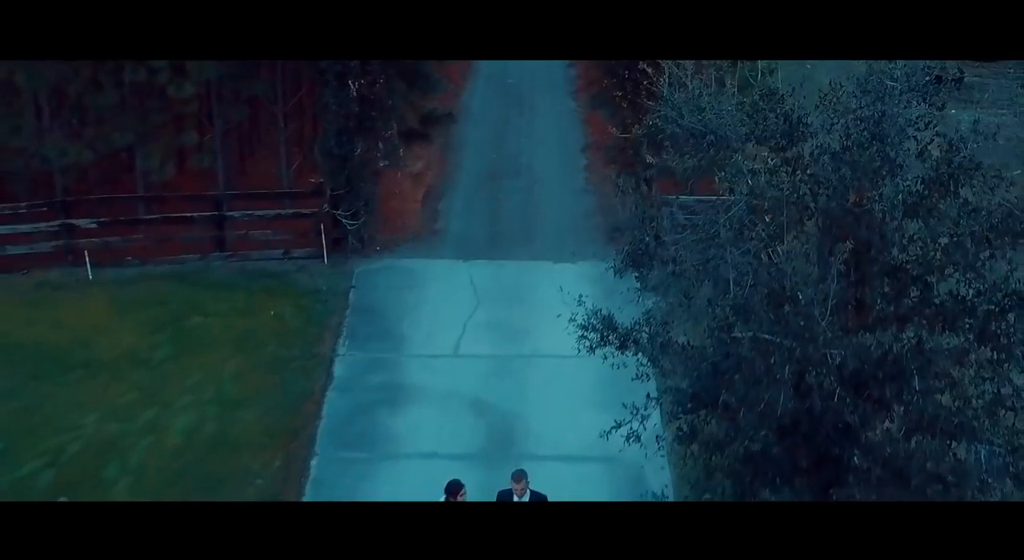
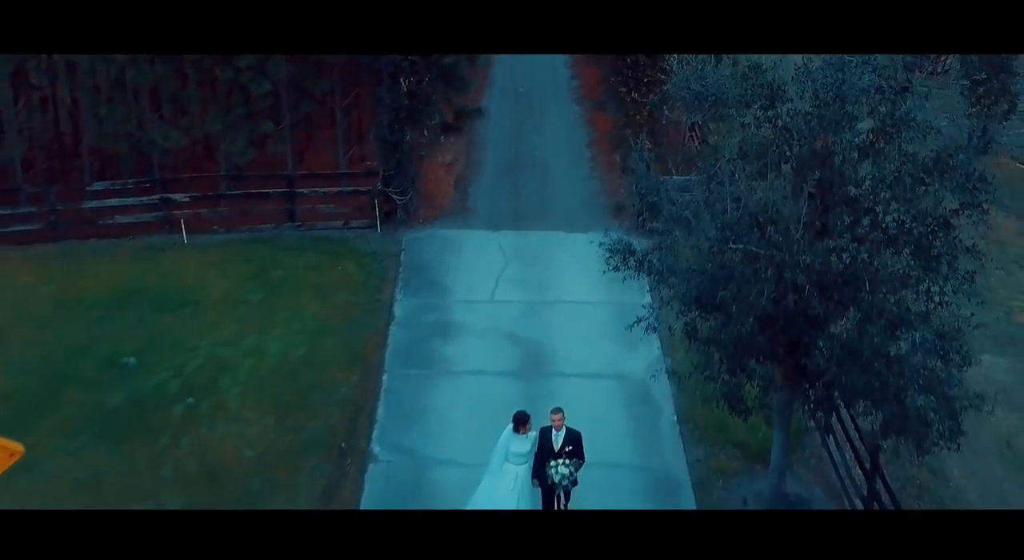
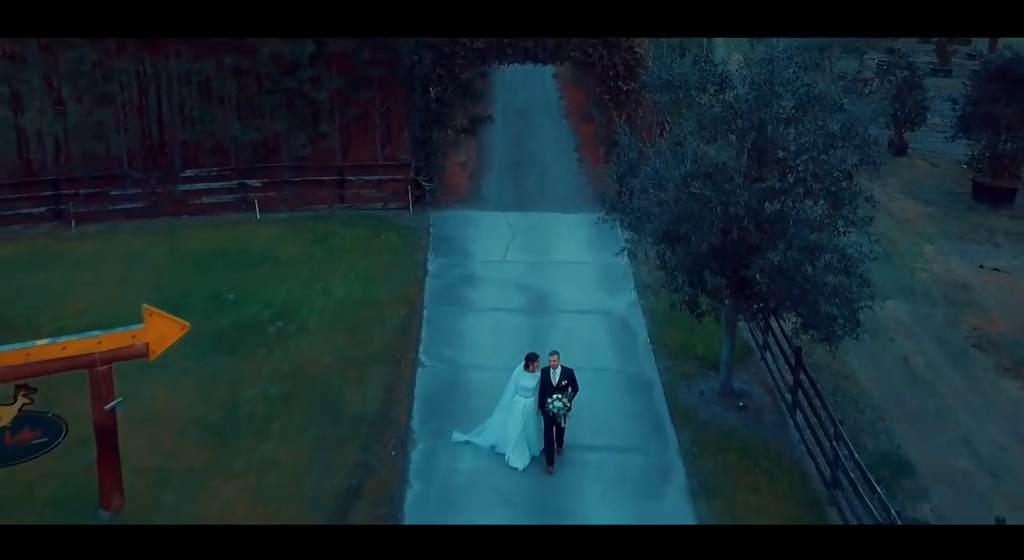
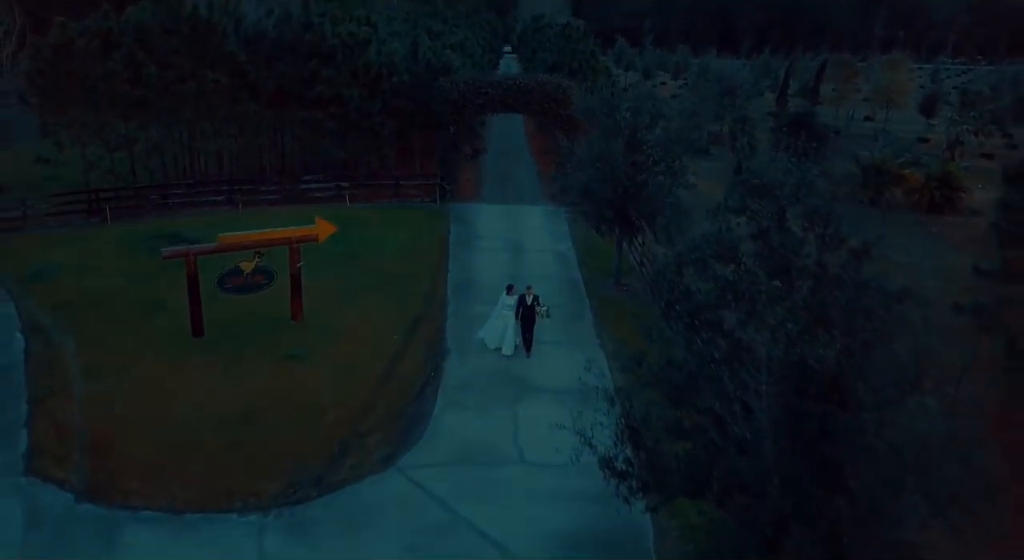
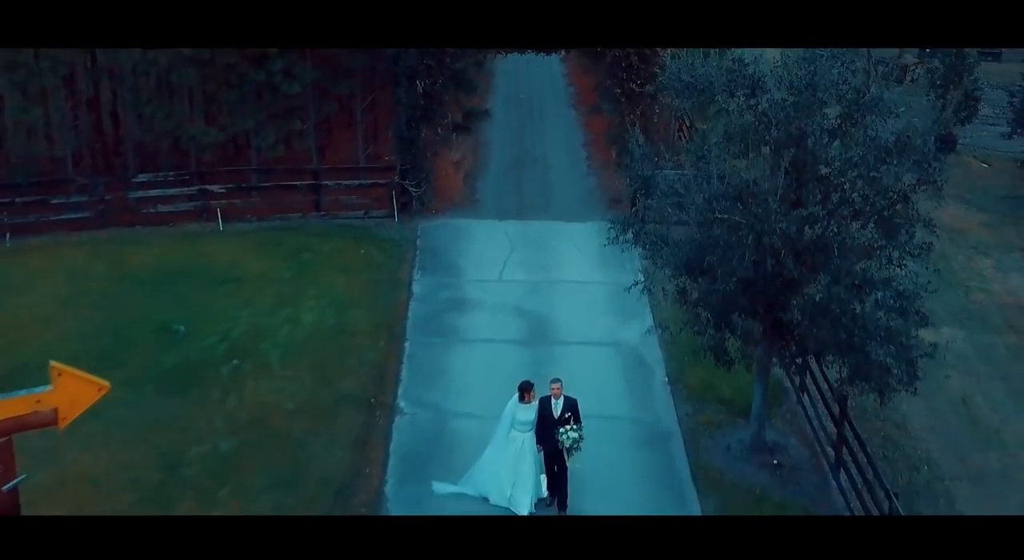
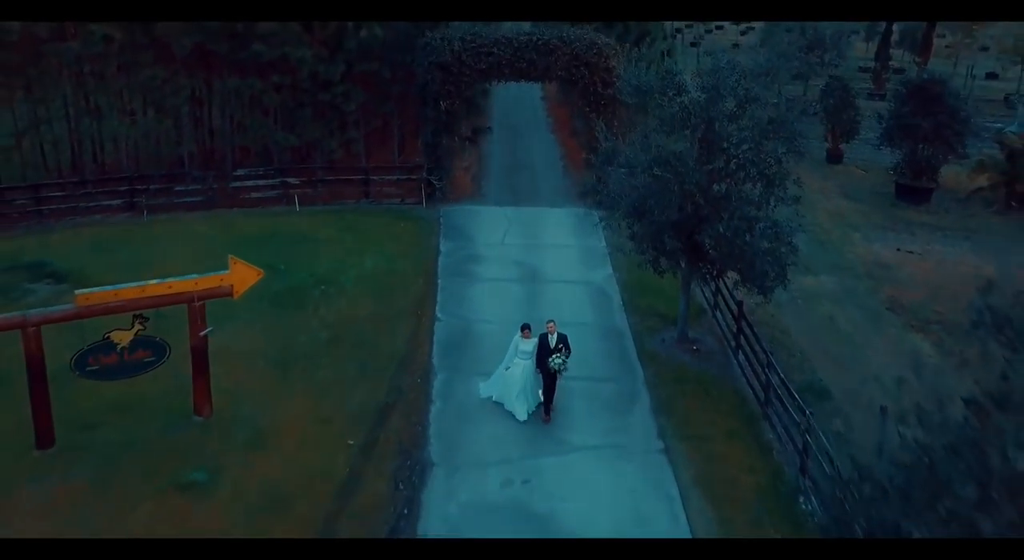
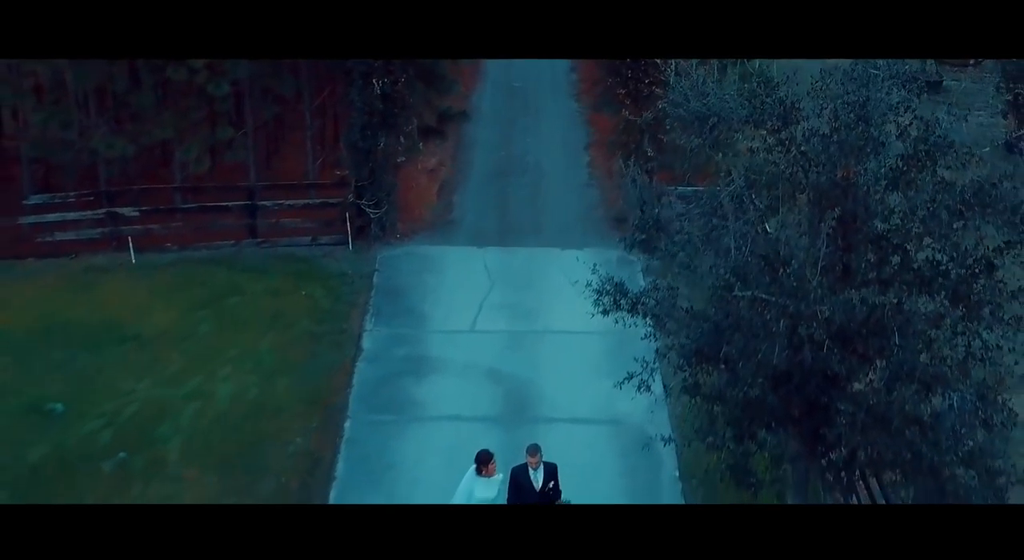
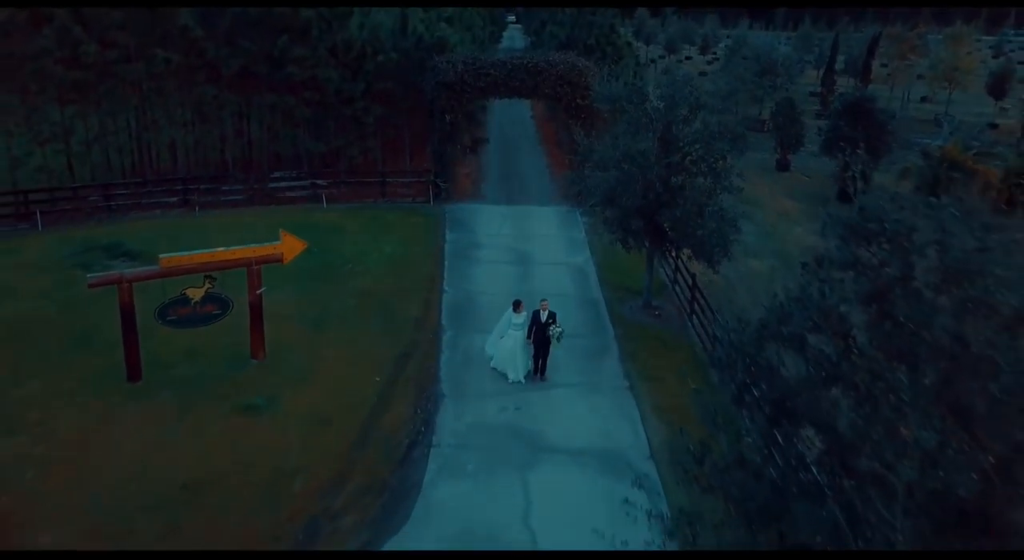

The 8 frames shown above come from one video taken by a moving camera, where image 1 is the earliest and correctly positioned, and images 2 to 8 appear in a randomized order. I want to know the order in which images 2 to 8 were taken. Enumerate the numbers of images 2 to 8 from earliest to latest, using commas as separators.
7, 2, 5, 3, 6, 8, 4
